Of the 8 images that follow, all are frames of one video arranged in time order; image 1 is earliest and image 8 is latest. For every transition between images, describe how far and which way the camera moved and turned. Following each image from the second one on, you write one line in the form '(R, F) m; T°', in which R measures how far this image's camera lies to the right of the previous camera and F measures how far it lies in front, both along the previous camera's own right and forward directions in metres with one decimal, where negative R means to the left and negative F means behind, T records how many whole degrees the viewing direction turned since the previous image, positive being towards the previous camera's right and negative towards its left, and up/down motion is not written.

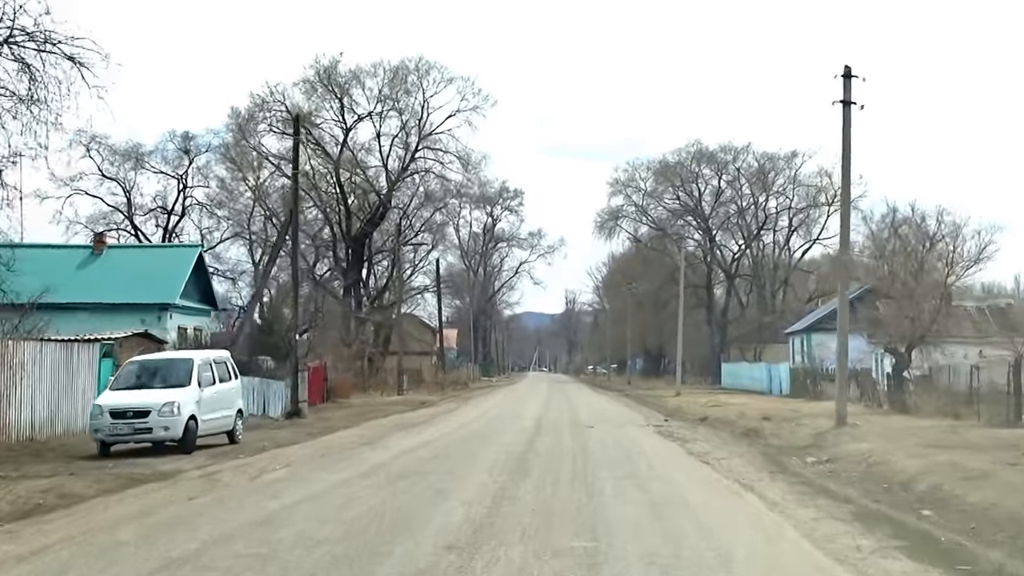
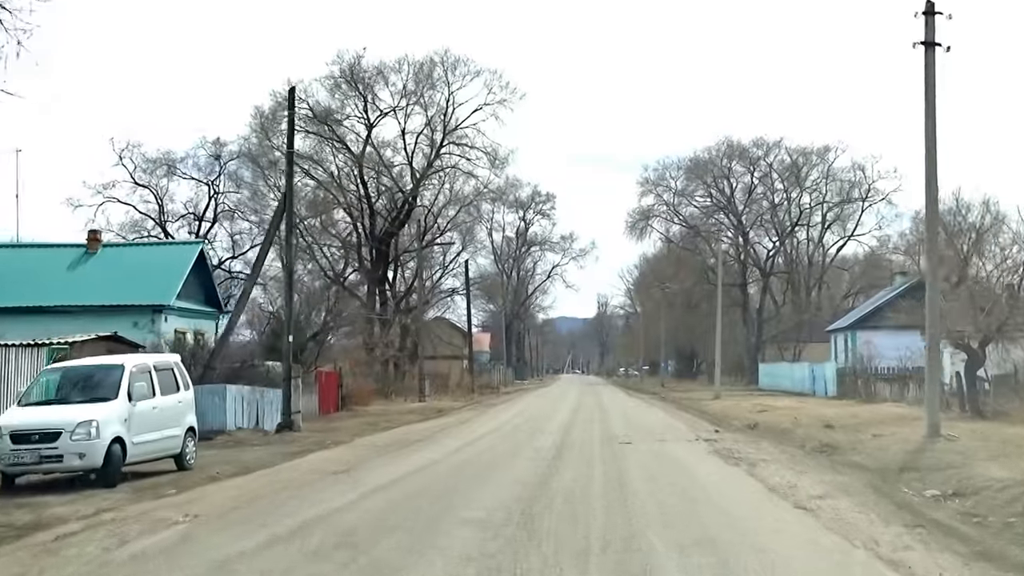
(+0.2, +3.6) m; -2°
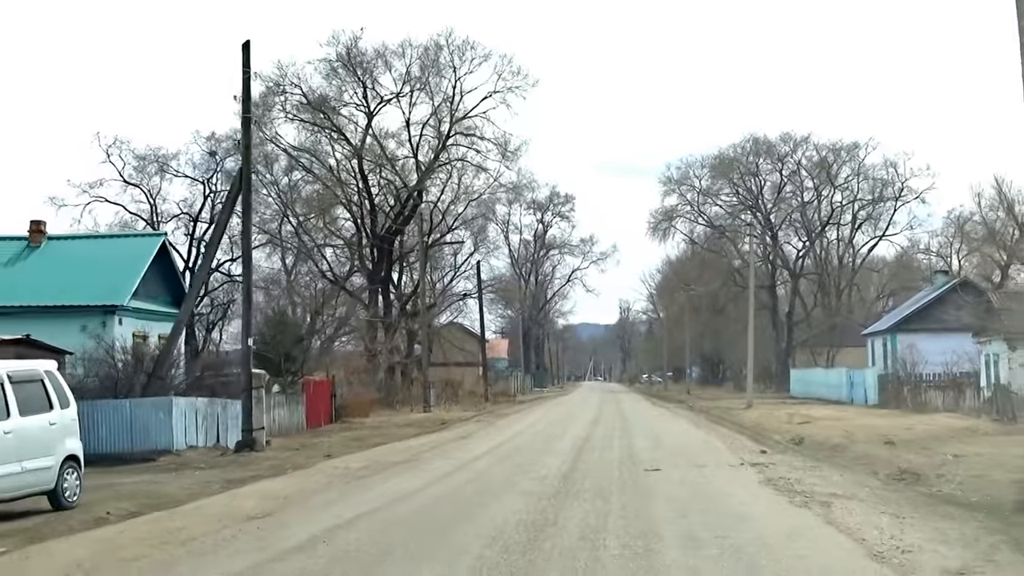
(+0.4, +4.0) m; -1°
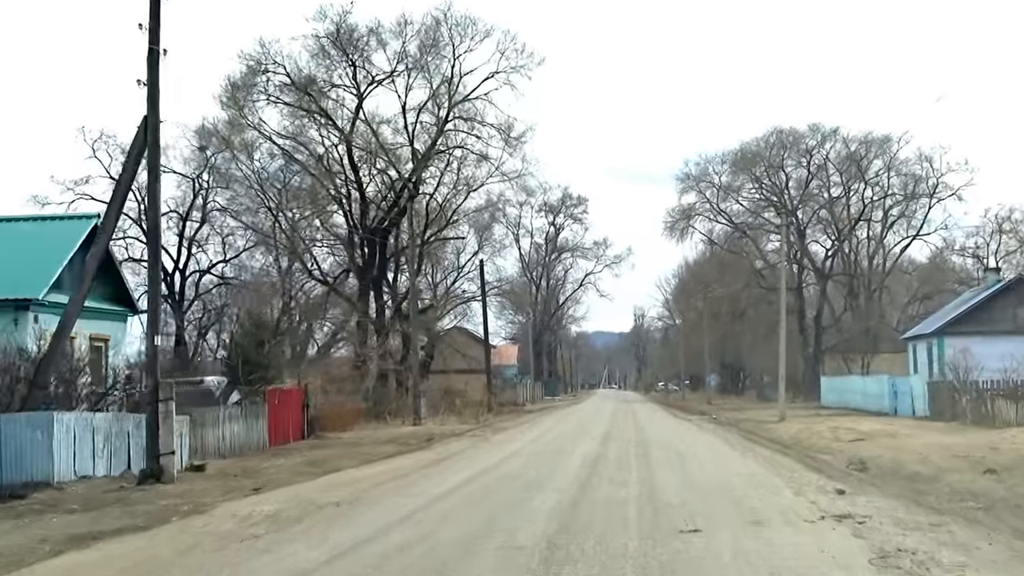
(+0.5, +4.9) m; -1°
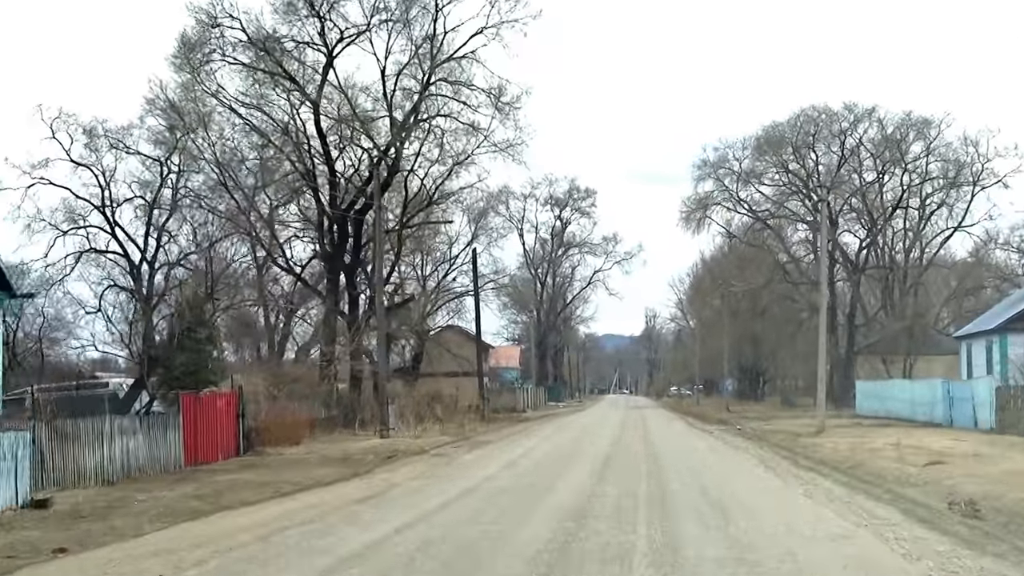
(+0.7, +6.1) m; -1°
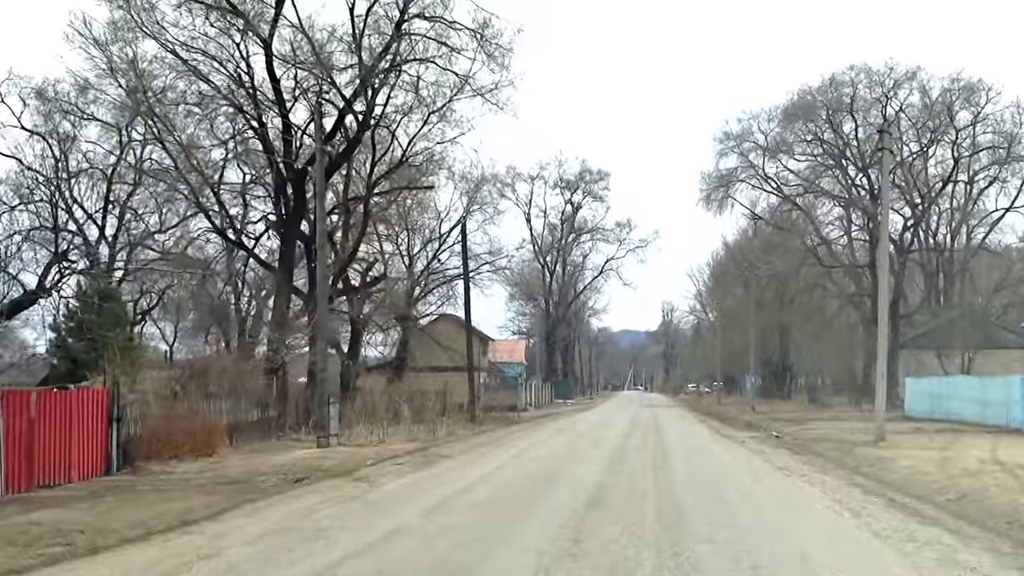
(+0.9, +6.8) m; -1°
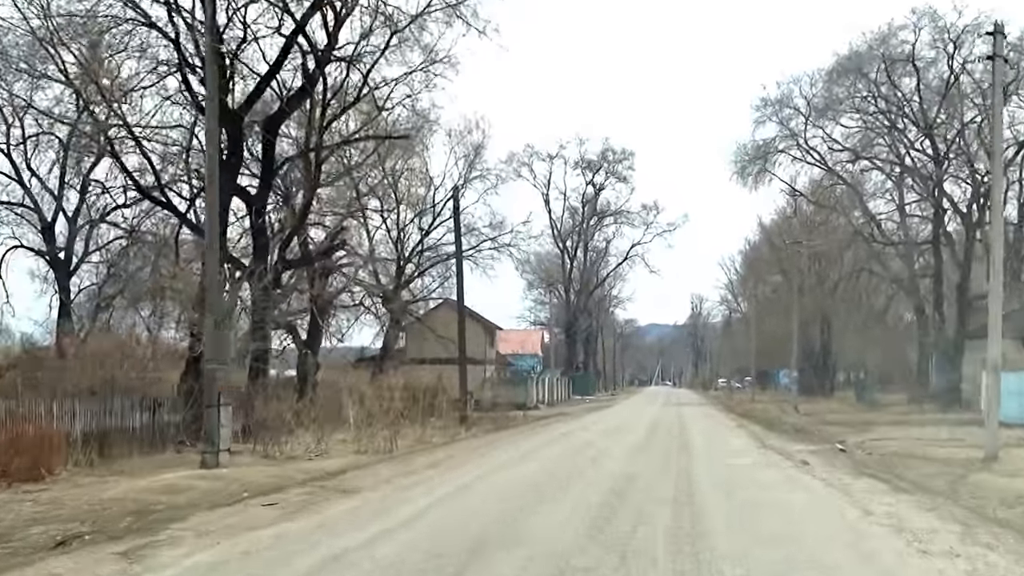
(+1.0, +6.8) m; -2°
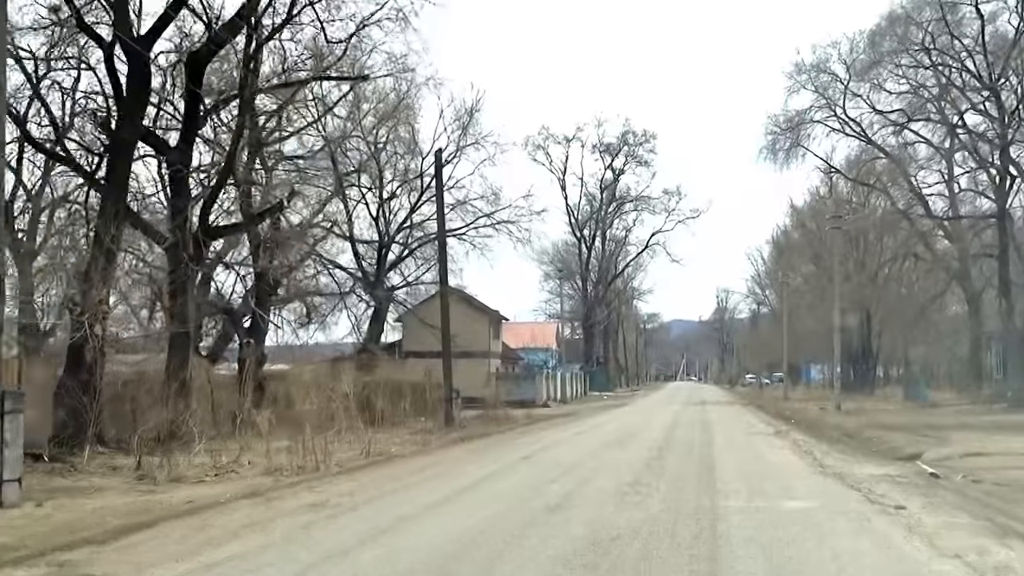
(+0.9, +5.4) m; -1°
